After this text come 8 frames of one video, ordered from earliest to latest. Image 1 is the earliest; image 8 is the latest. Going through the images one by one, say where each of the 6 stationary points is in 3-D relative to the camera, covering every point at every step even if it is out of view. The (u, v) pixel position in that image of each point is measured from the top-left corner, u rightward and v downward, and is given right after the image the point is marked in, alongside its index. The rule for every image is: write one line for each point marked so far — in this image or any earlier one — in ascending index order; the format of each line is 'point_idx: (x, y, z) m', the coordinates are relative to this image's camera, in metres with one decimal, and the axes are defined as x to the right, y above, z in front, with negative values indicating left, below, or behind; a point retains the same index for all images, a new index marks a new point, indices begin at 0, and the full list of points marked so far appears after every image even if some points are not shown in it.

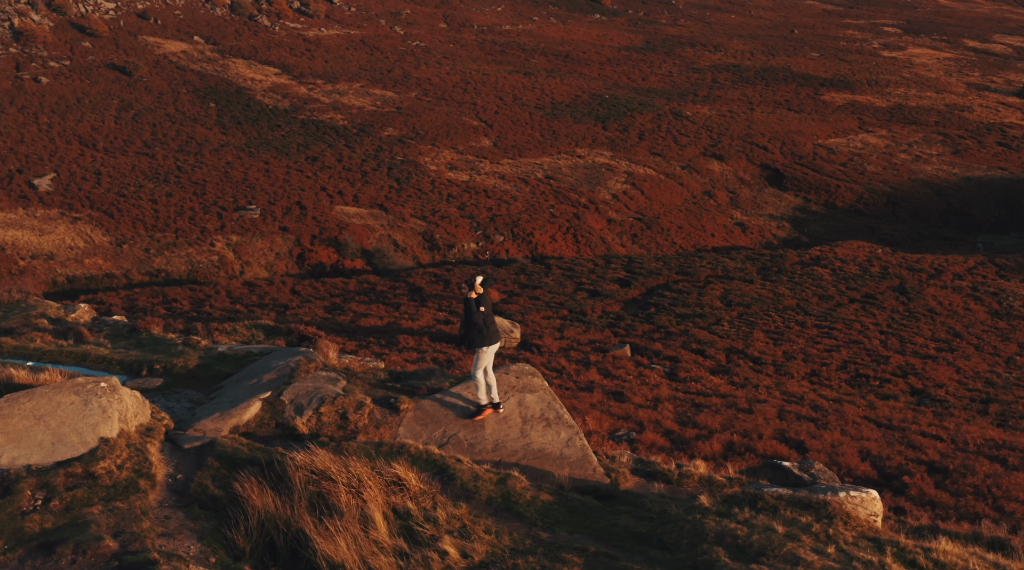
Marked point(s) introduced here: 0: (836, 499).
0: (+4.4, -2.7, +16.0) m
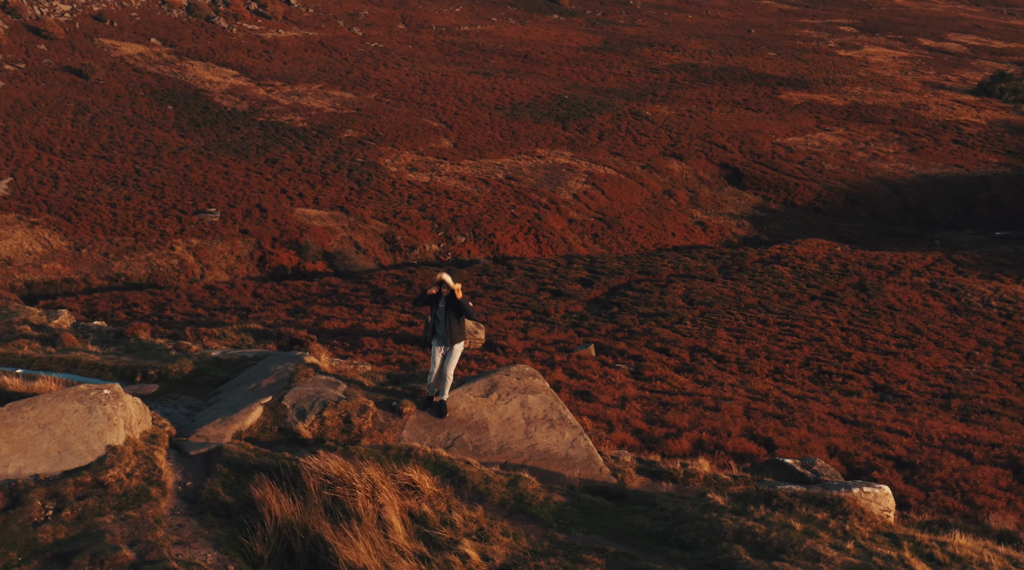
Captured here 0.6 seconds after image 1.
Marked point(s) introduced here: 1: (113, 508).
0: (+4.5, -2.7, +16.1) m
1: (-4.9, -2.8, +15.8) m
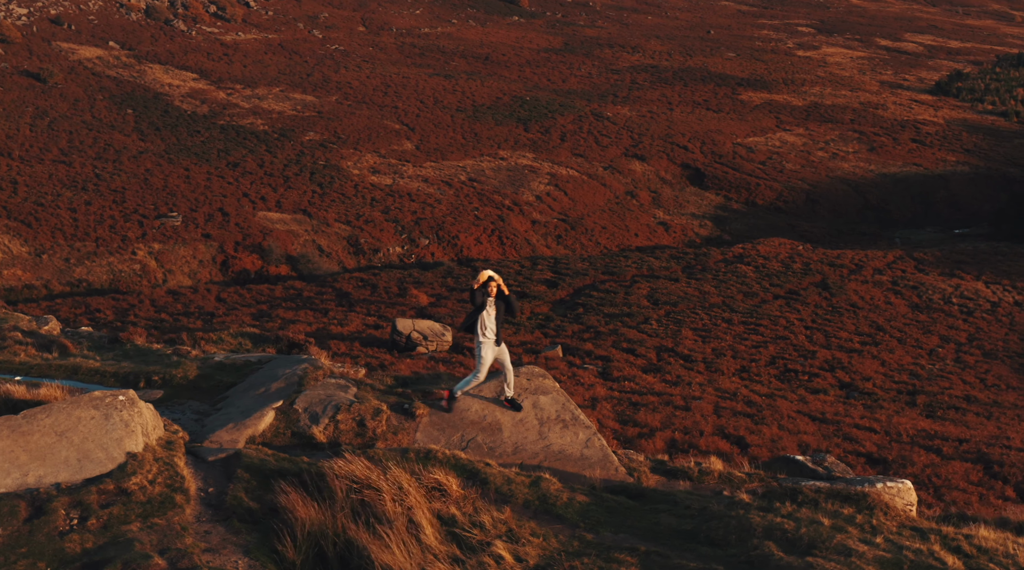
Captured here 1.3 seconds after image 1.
0: (+4.8, -2.7, +16.3) m
1: (-4.6, -2.9, +15.7) m
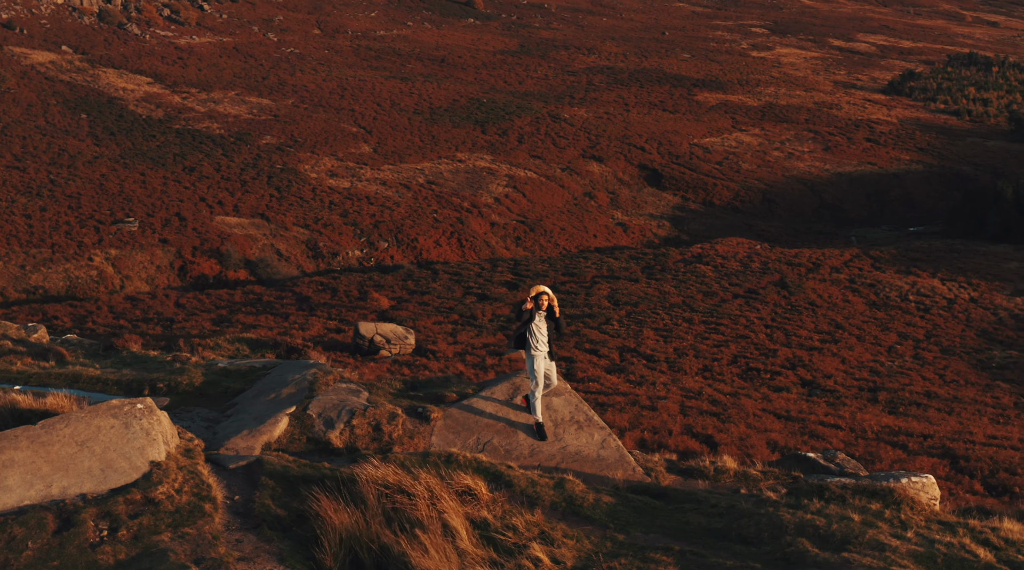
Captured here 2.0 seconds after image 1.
0: (+5.2, -2.7, +16.5) m
1: (-4.2, -3.0, +15.6) m
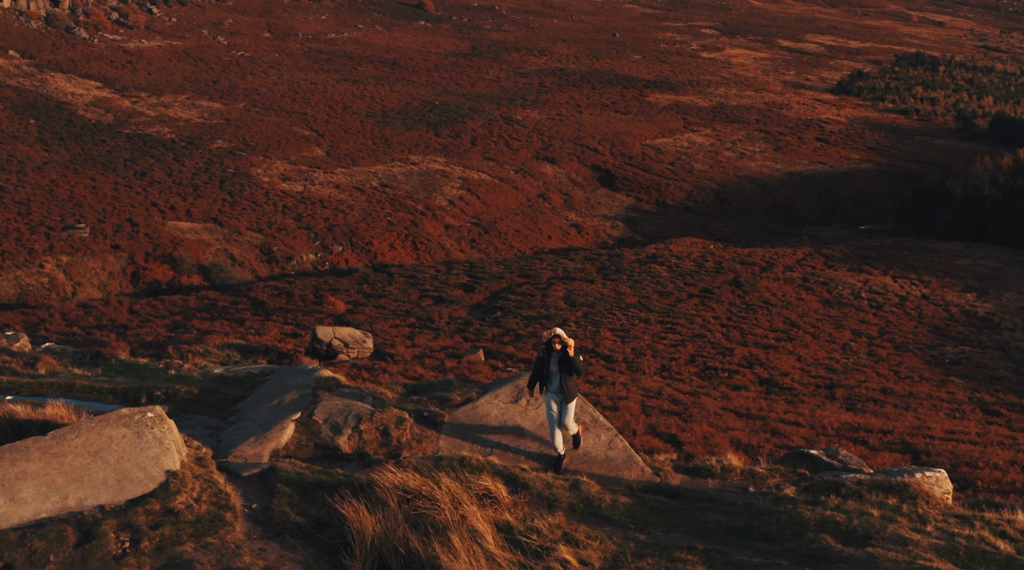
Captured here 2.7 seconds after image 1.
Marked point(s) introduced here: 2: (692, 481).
0: (+5.3, -2.6, +16.7) m
1: (-4.0, -3.1, +15.5) m
2: (+2.7, -2.9, +18.6) m
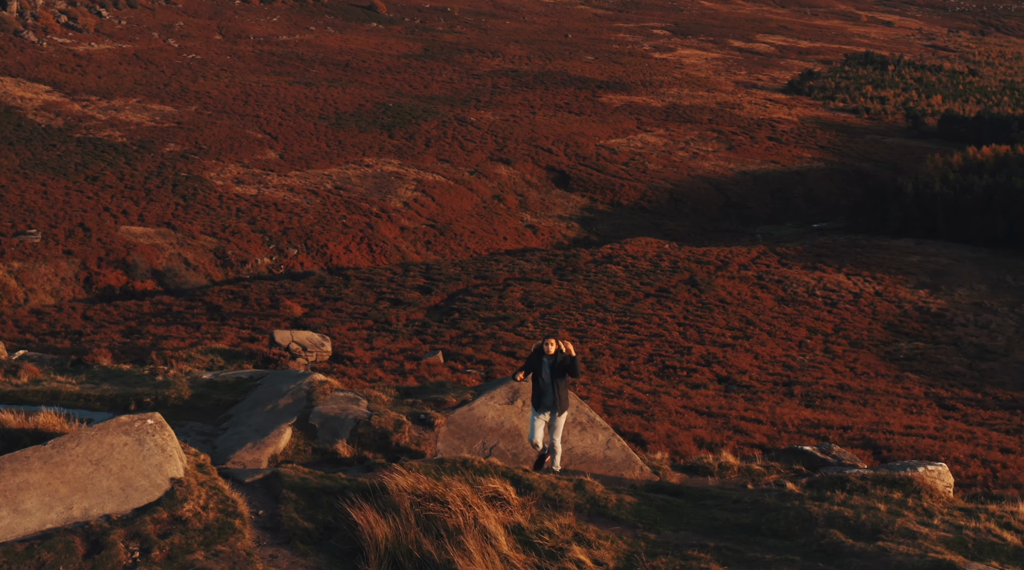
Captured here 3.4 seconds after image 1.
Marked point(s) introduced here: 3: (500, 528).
0: (+5.4, -2.6, +17.0) m
1: (-3.9, -3.1, +15.4) m
2: (+2.7, -2.9, +18.7) m
3: (-0.2, -3.1, +15.6) m
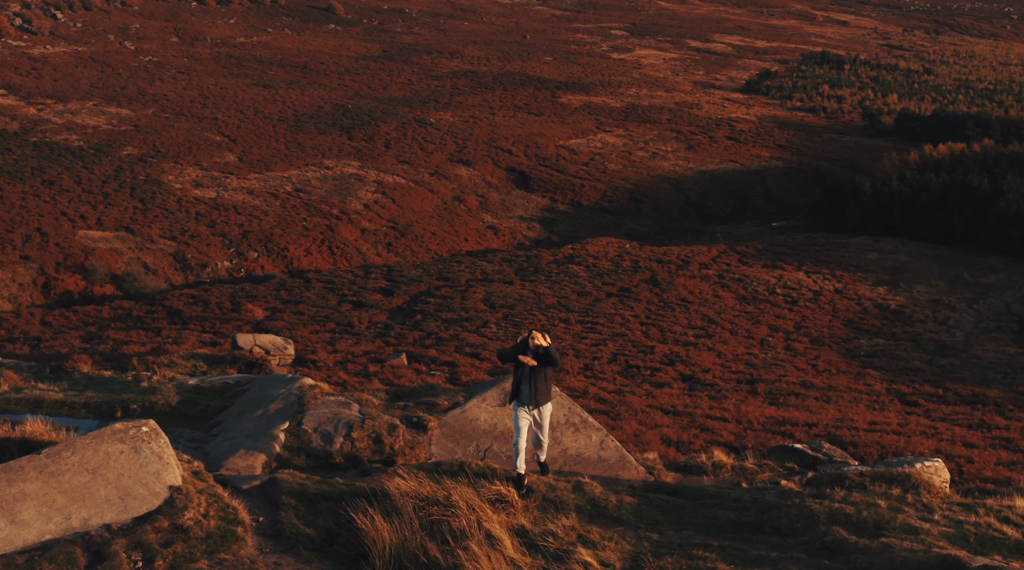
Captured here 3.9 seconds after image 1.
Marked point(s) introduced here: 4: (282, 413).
0: (+5.4, -2.6, +17.1) m
1: (-3.9, -3.2, +15.3) m
2: (+2.6, -2.9, +18.8) m
3: (-0.2, -3.1, +15.6) m
4: (-3.5, -2.0, +19.4) m
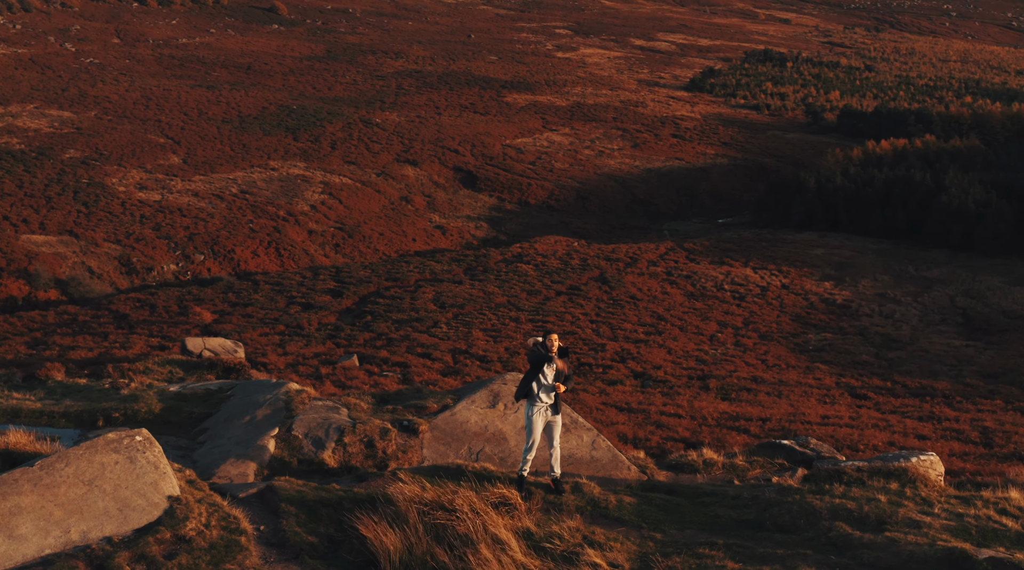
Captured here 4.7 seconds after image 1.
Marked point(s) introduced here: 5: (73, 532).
0: (+5.3, -2.5, +17.3) m
1: (-3.8, -3.3, +15.1) m
2: (+2.5, -2.9, +18.9) m
3: (-0.2, -3.1, +15.6) m
4: (-3.7, -2.0, +19.2) m
5: (-5.4, -2.9, +15.1) m
